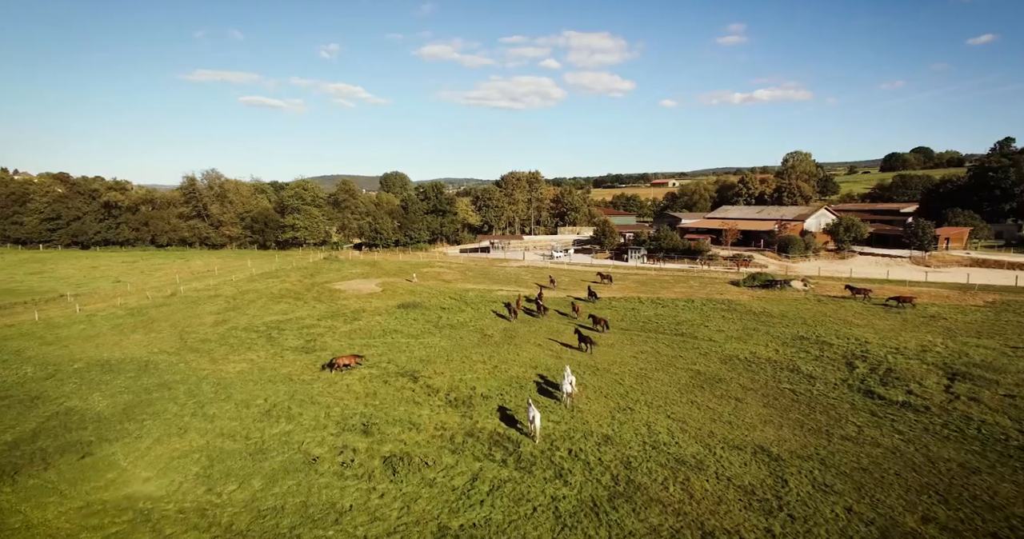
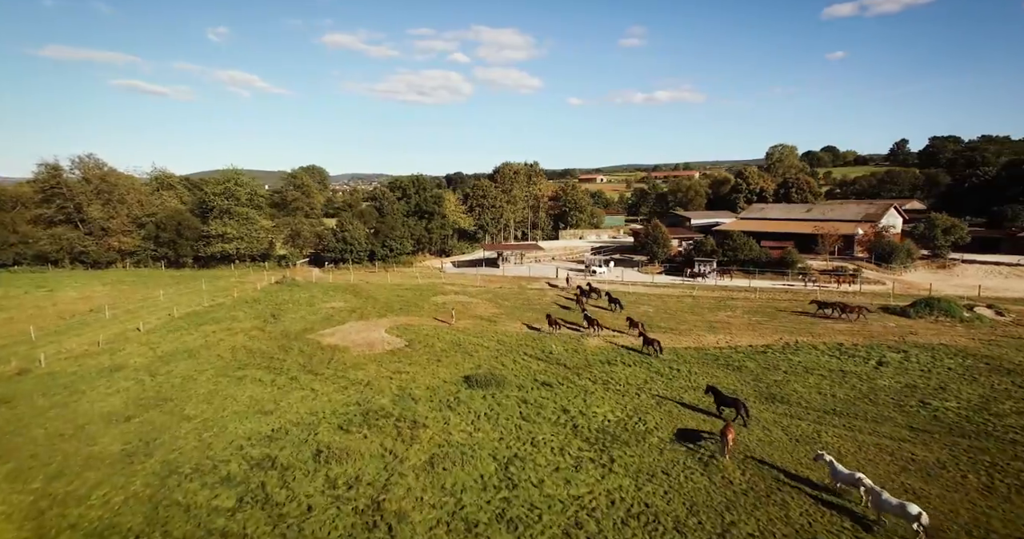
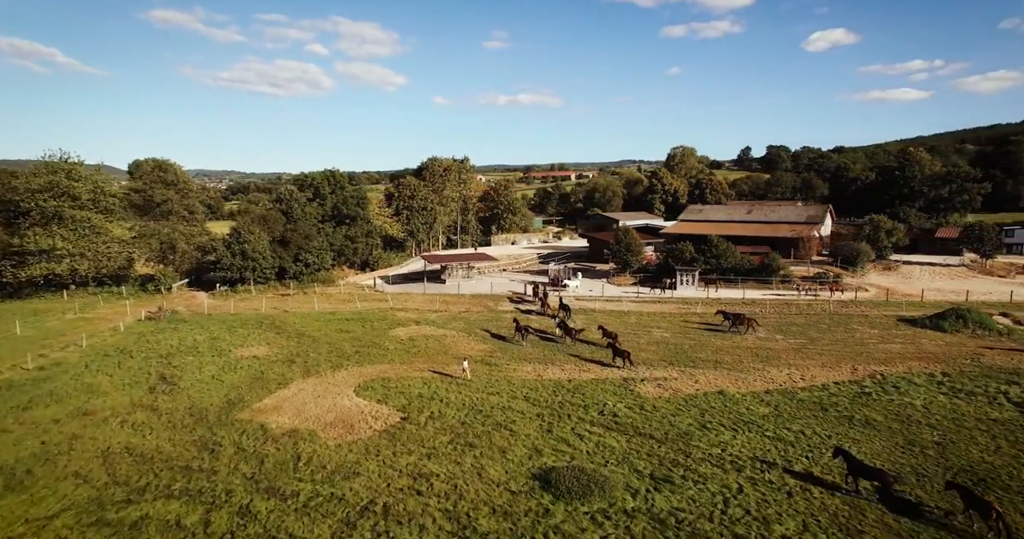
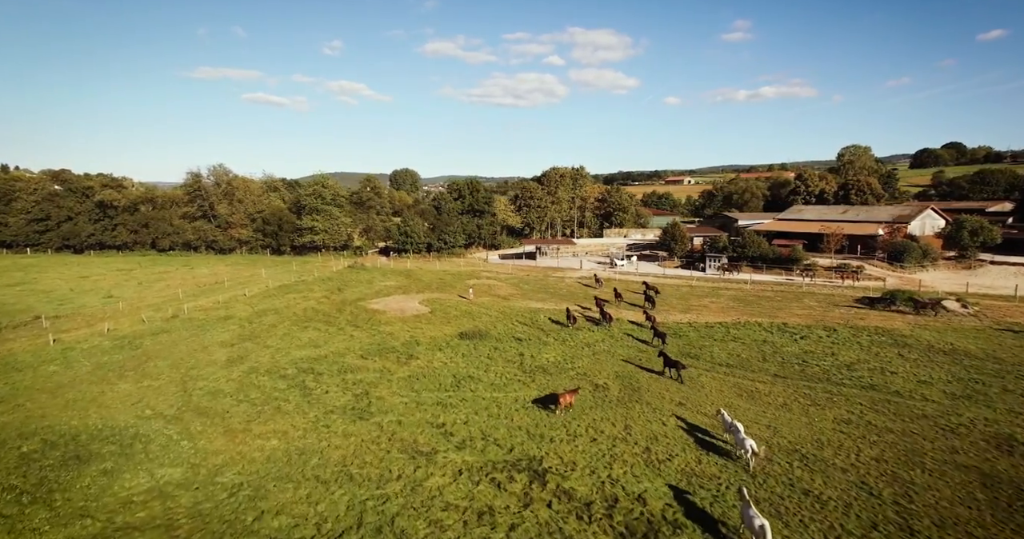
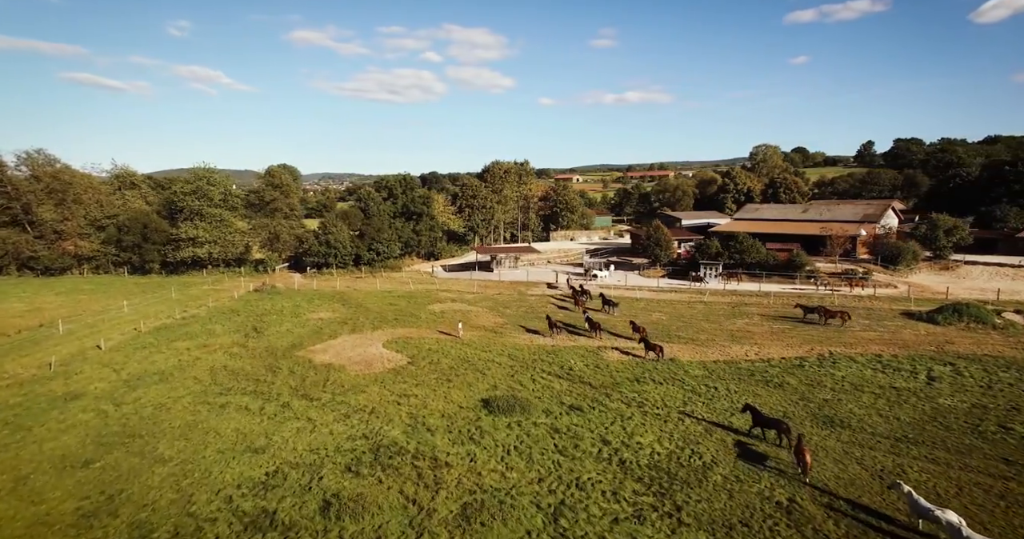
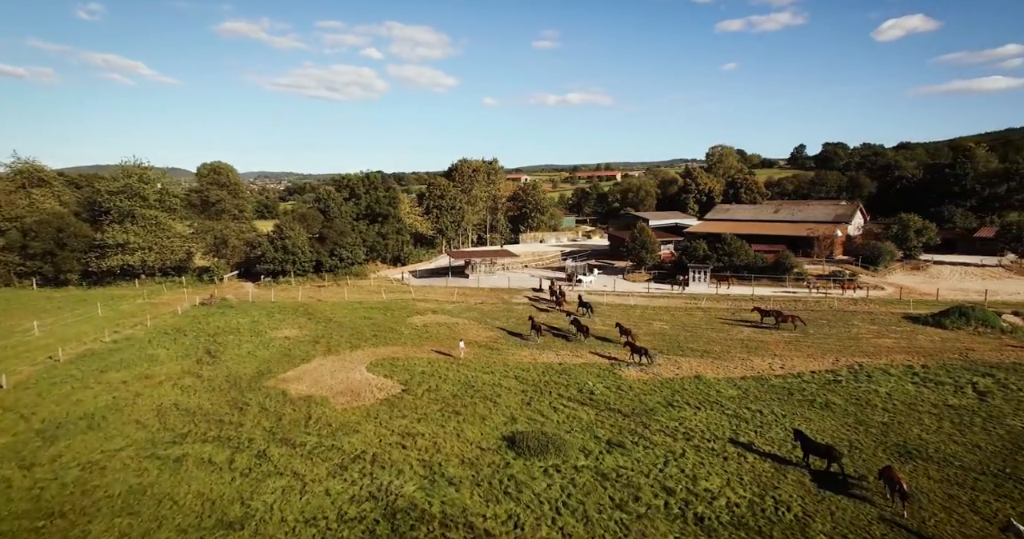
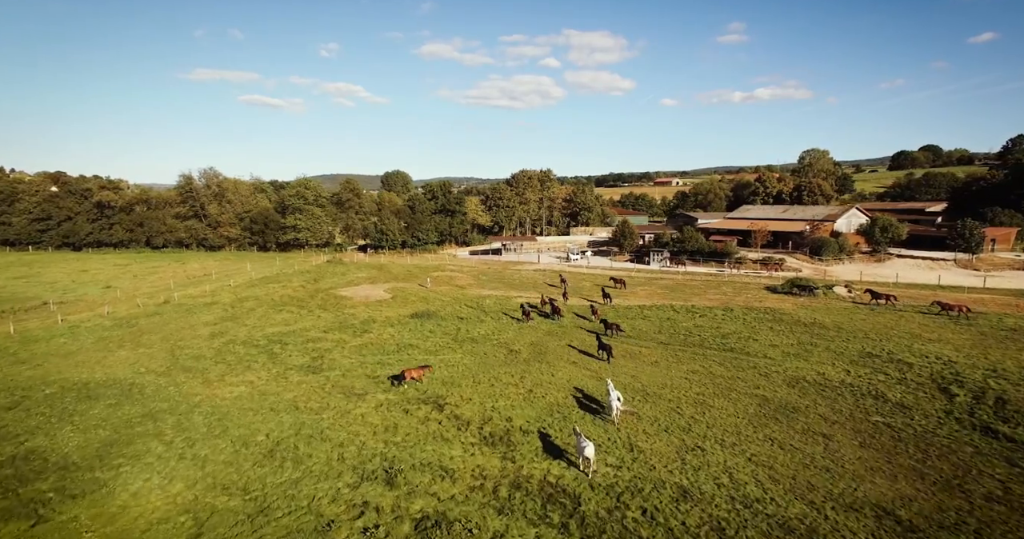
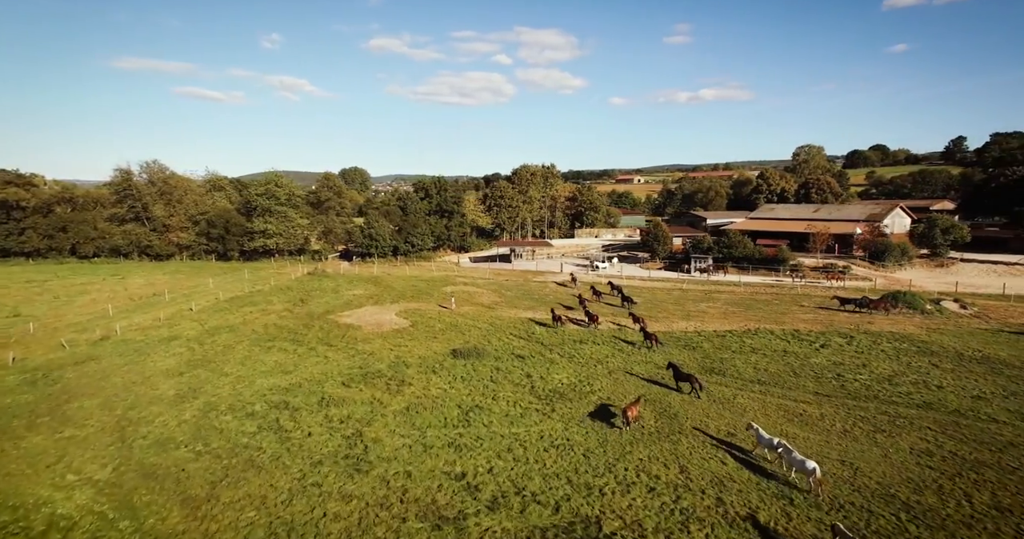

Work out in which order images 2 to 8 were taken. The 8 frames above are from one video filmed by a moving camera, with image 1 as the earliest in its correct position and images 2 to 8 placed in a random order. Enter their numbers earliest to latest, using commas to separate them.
7, 4, 8, 2, 5, 6, 3
